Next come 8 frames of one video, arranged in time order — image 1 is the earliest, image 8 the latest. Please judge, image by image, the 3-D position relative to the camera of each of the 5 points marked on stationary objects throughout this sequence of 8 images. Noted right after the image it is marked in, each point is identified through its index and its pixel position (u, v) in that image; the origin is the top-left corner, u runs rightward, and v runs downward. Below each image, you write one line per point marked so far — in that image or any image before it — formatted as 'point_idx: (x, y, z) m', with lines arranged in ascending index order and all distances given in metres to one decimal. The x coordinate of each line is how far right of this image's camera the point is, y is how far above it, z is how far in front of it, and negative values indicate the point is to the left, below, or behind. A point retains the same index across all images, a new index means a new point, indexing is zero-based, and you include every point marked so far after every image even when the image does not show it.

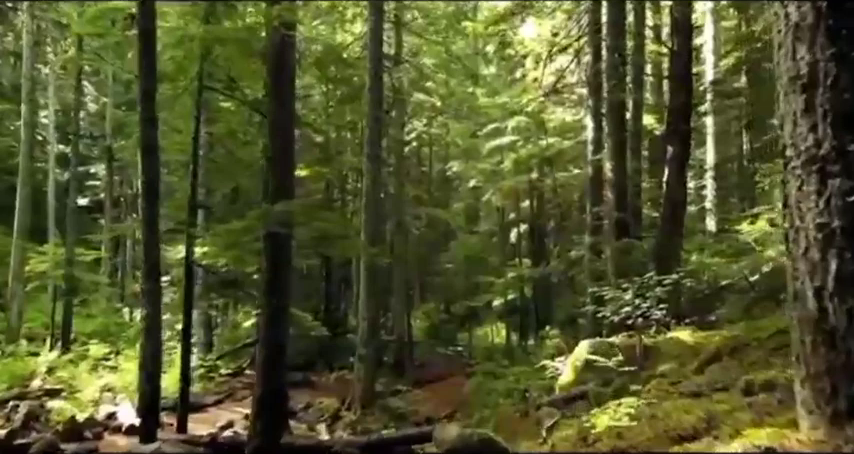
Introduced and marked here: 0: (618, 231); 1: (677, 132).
0: (+4.3, -0.1, +14.2) m
1: (+5.6, +2.1, +14.0) m
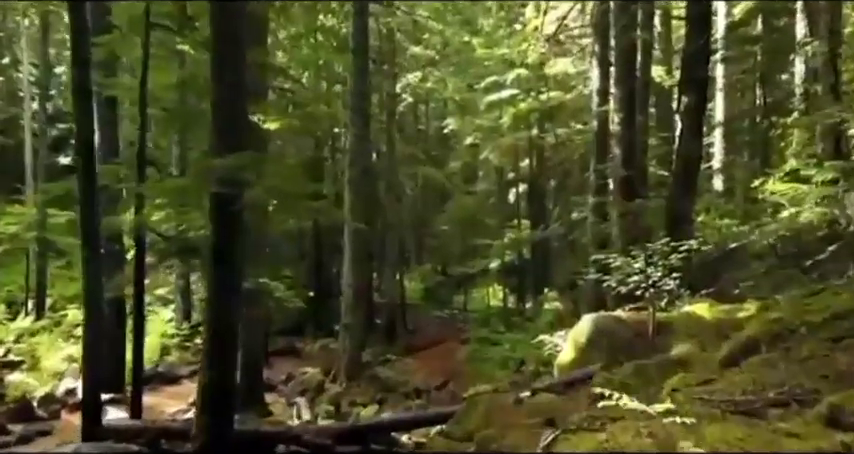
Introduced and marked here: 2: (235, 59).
0: (+4.1, +0.8, +13.0) m
1: (+5.3, +3.0, +12.6) m
2: (-2.3, +2.0, +7.4) m
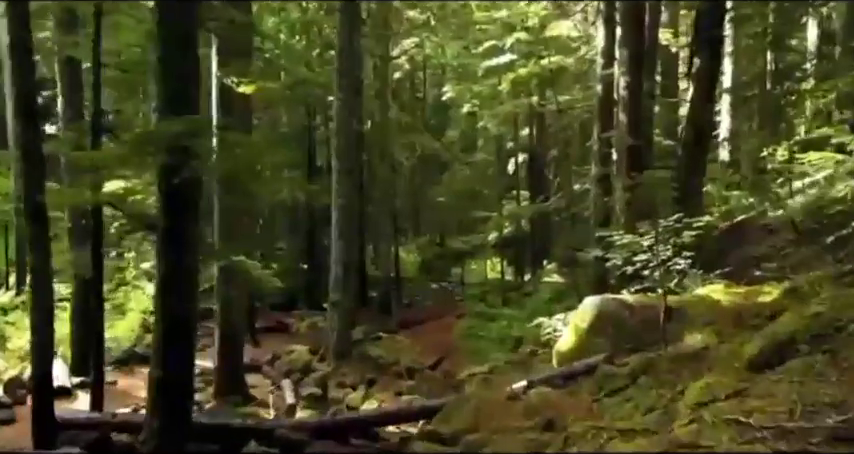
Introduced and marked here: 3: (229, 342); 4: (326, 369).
0: (+3.9, +1.3, +12.1) m
1: (+5.2, +3.5, +11.6) m
2: (-2.5, +2.2, +6.4) m
3: (-3.6, -2.1, +11.1) m
4: (-2.3, -3.2, +14.1) m
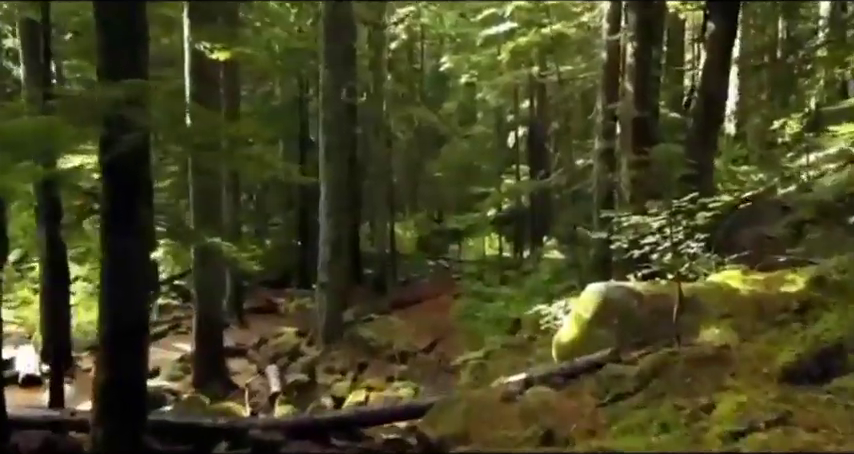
0: (+3.8, +1.7, +11.3) m
1: (+5.0, +3.8, +10.7) m
2: (-2.6, +2.4, +5.6) m
3: (-3.7, -1.7, +10.4) m
4: (-2.4, -2.8, +13.5) m
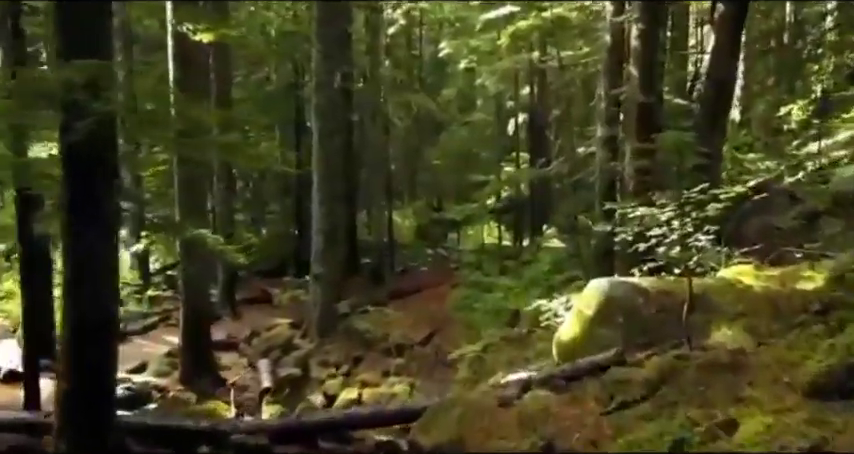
0: (+3.7, +1.9, +10.8) m
1: (+5.0, +4.0, +10.2) m
2: (-2.7, +2.5, +5.1) m
3: (-3.8, -1.6, +10.0) m
4: (-2.5, -2.5, +13.1) m
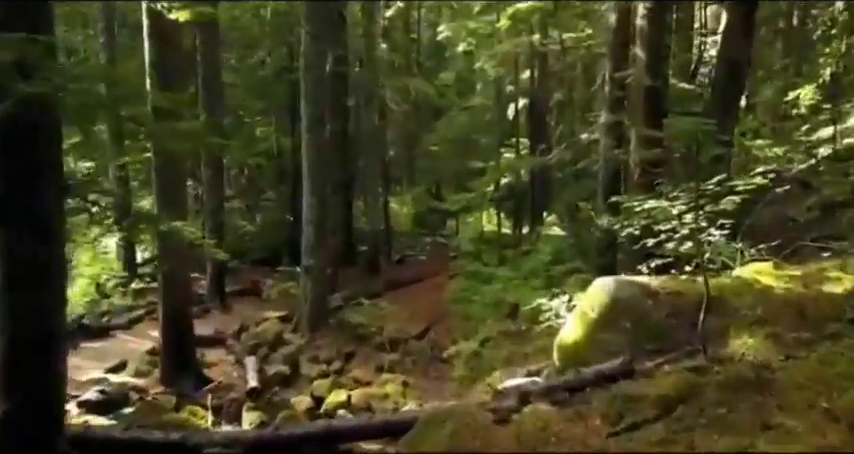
0: (+3.6, +2.0, +10.2) m
1: (+4.9, +4.1, +9.5) m
2: (-2.8, +2.5, +4.5) m
3: (-3.9, -1.4, +9.5) m
4: (-2.6, -2.3, +12.6) m
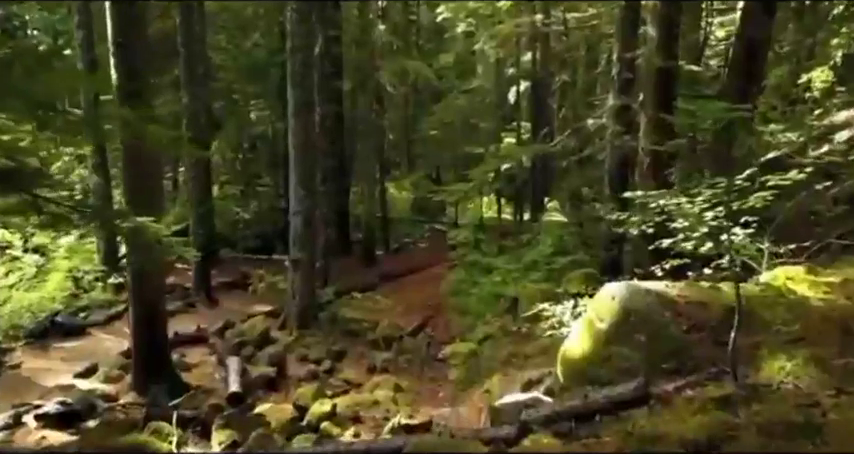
0: (+3.5, +2.1, +9.4) m
1: (+4.7, +4.2, +8.7) m
2: (-2.9, +2.4, +3.7) m
3: (-4.0, -1.3, +8.8) m
4: (-2.7, -2.2, +12.0) m
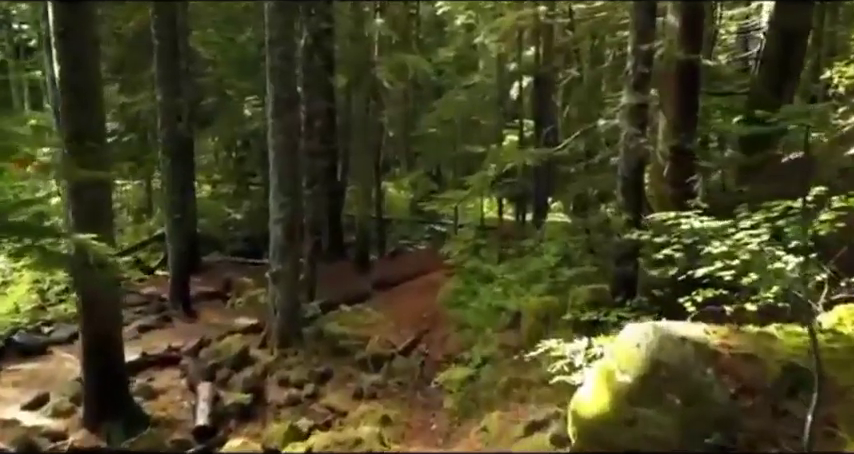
0: (+3.4, +1.9, +8.3) m
1: (+4.6, +4.0, +7.6) m
2: (-3.0, +2.2, +2.6) m
3: (-4.1, -1.5, +7.8) m
4: (-2.8, -2.4, +10.9) m
